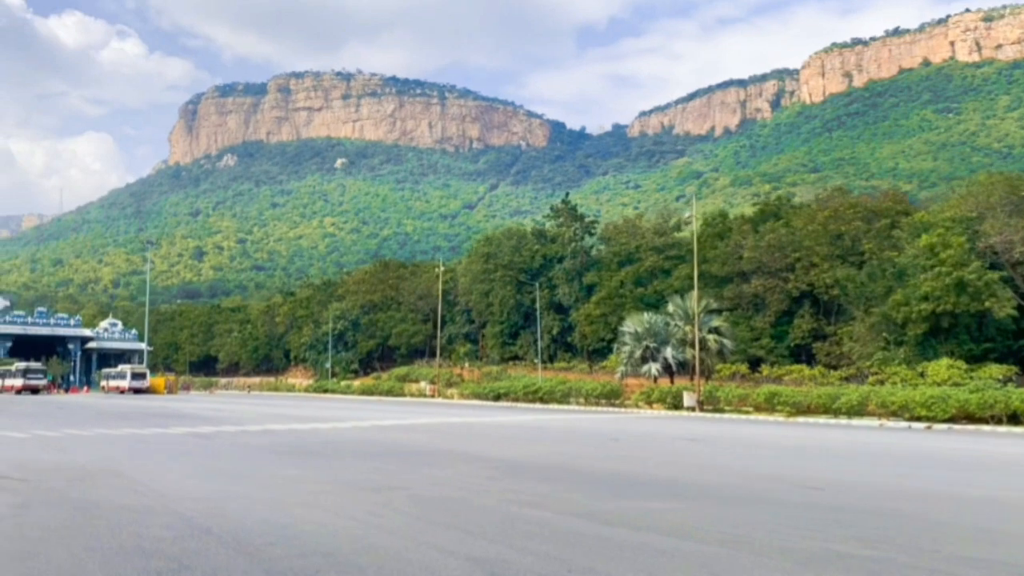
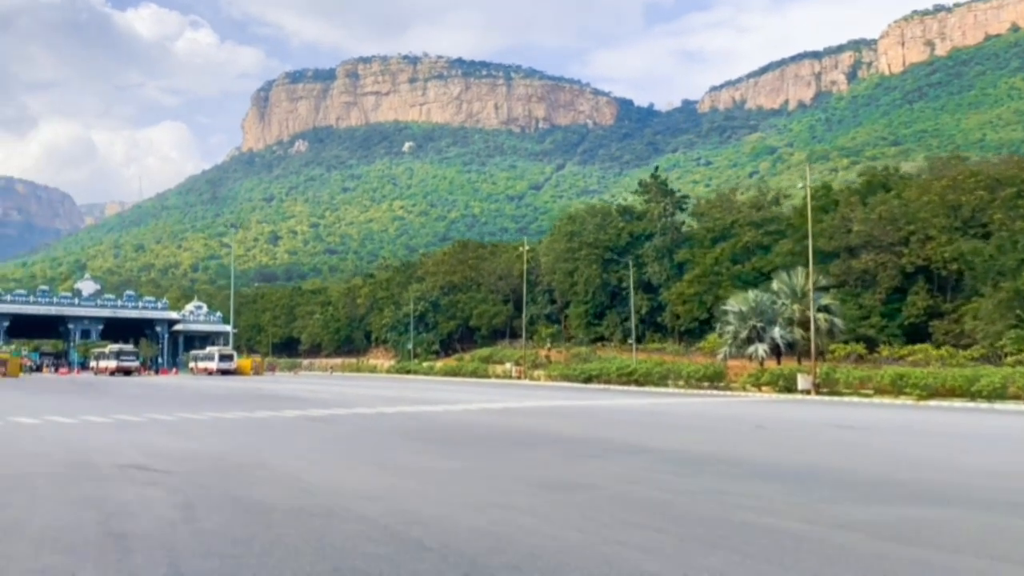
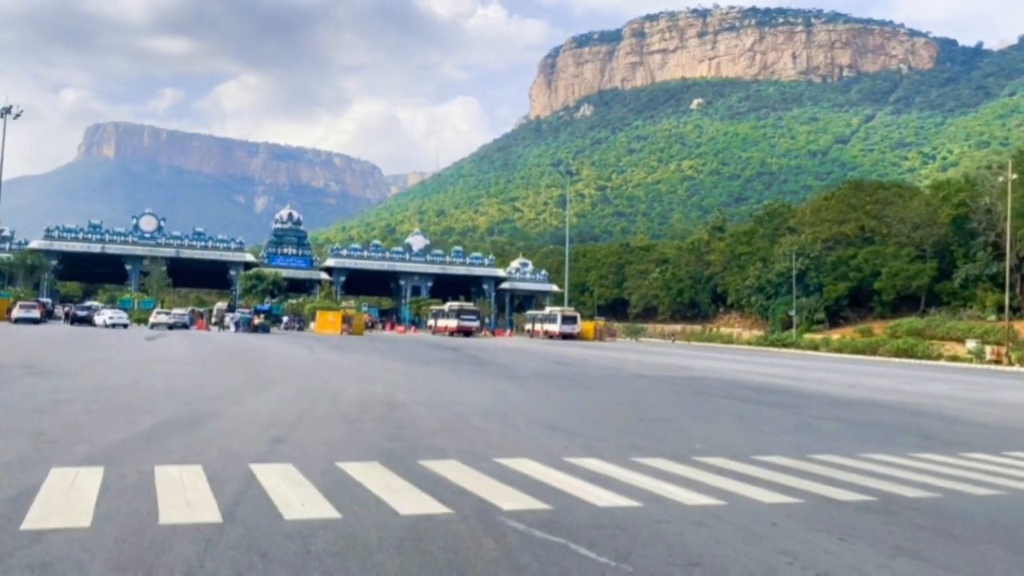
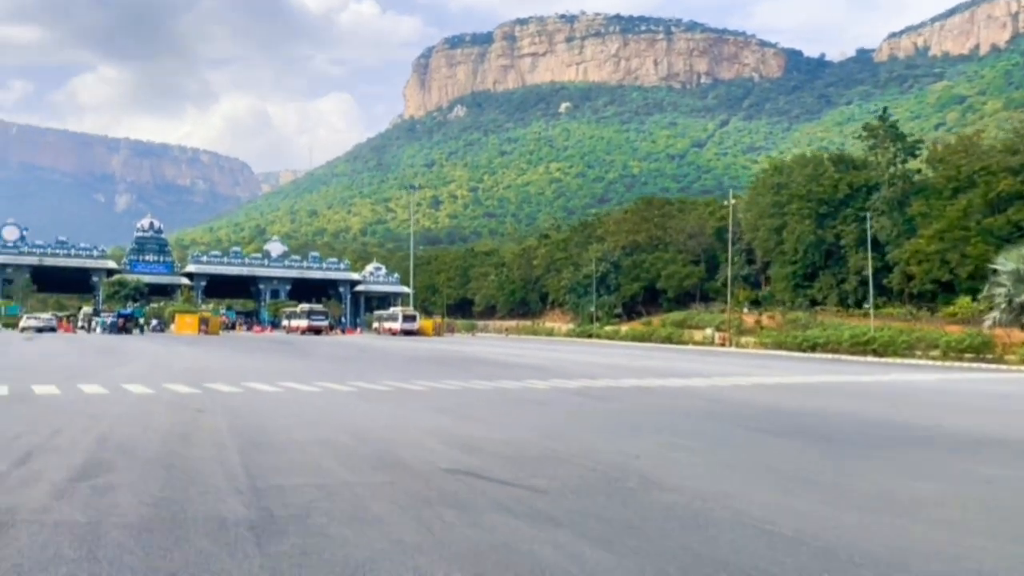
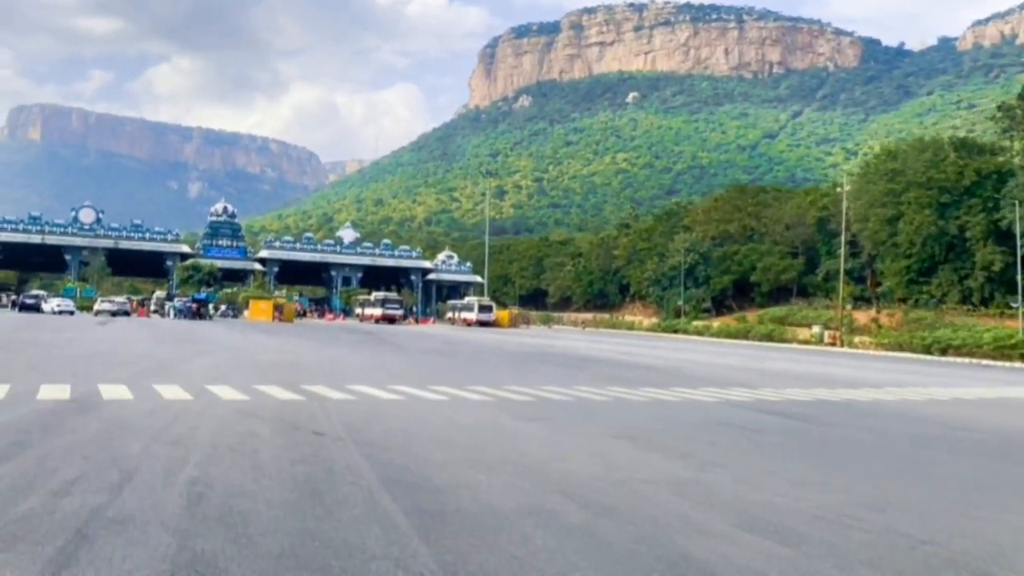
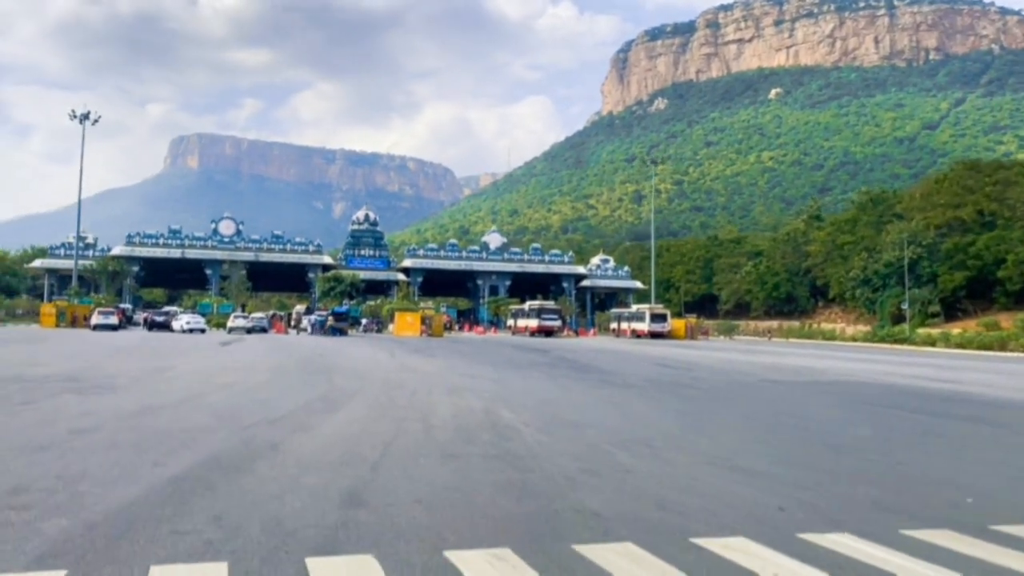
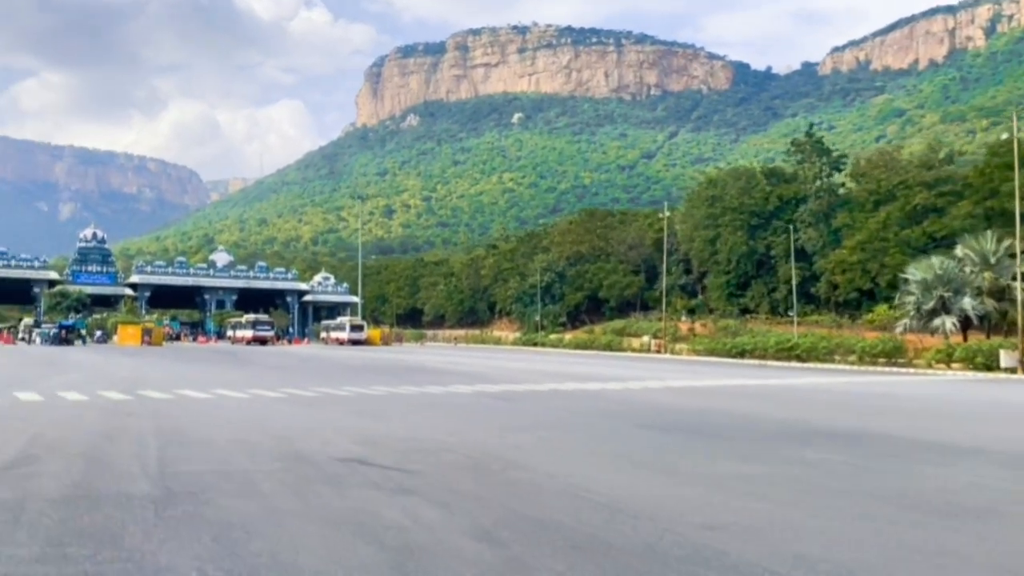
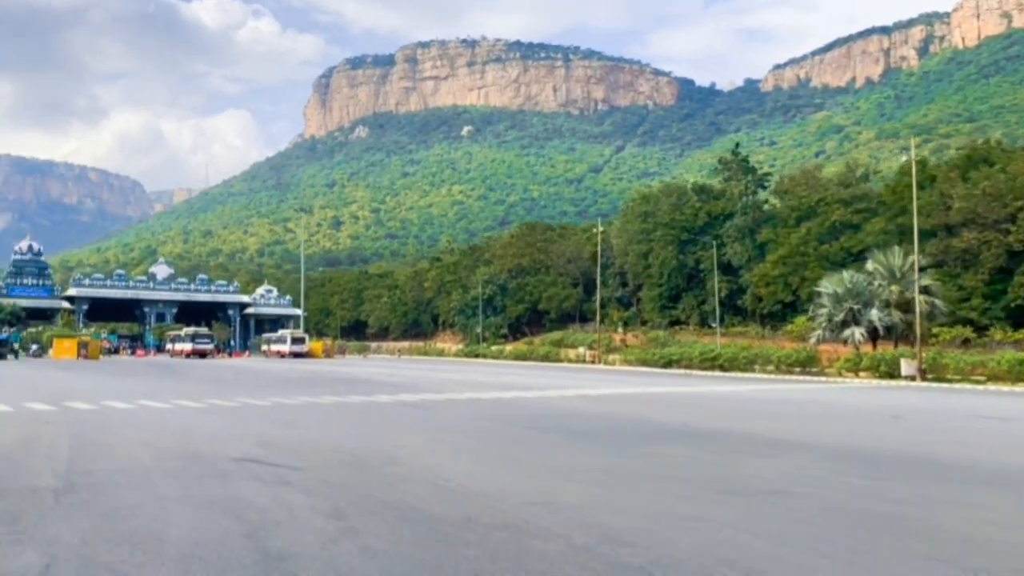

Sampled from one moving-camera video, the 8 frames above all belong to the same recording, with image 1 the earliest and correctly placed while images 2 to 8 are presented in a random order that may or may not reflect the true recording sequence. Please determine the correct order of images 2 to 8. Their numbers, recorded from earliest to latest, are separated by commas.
2, 8, 7, 4, 5, 3, 6
